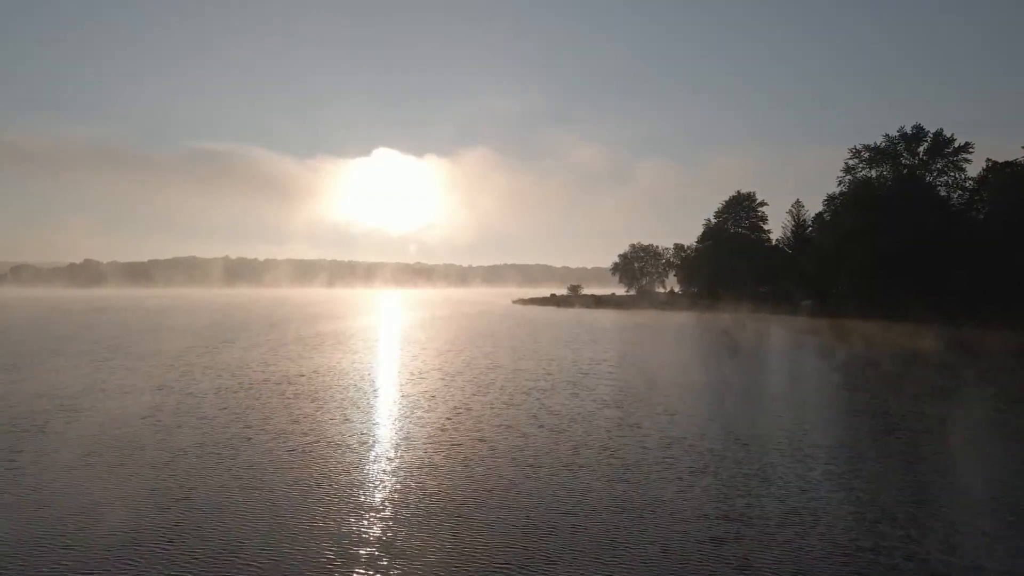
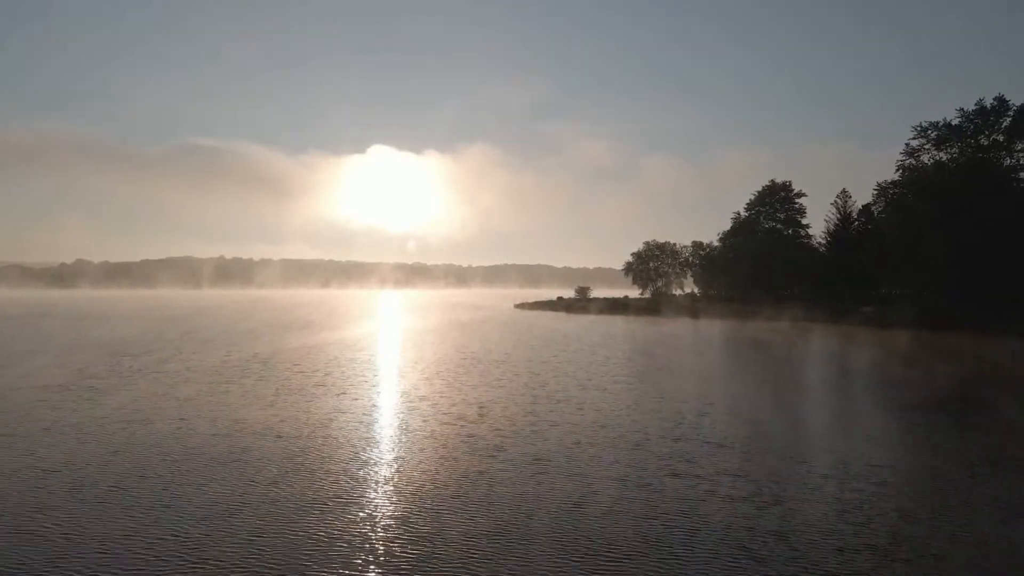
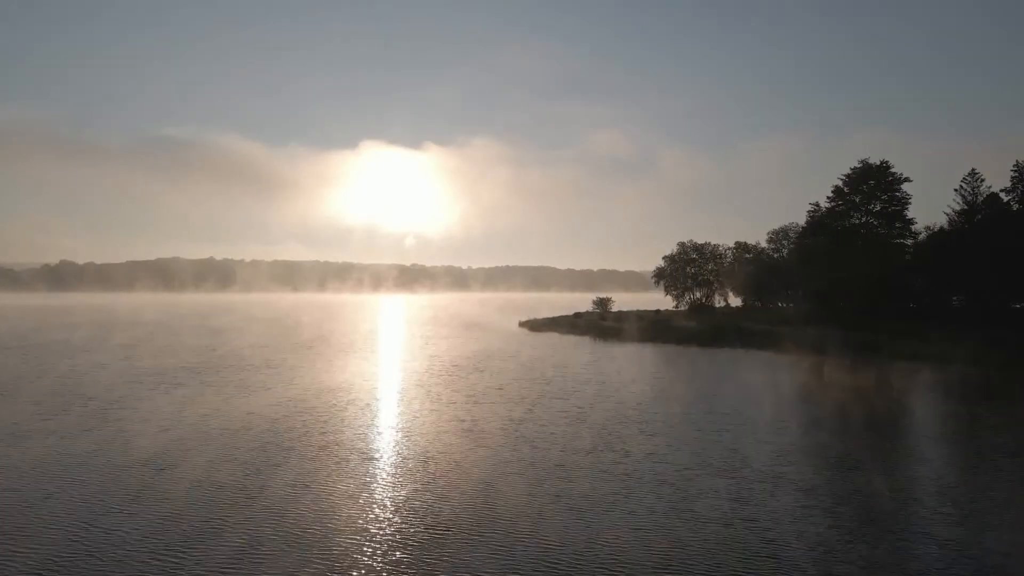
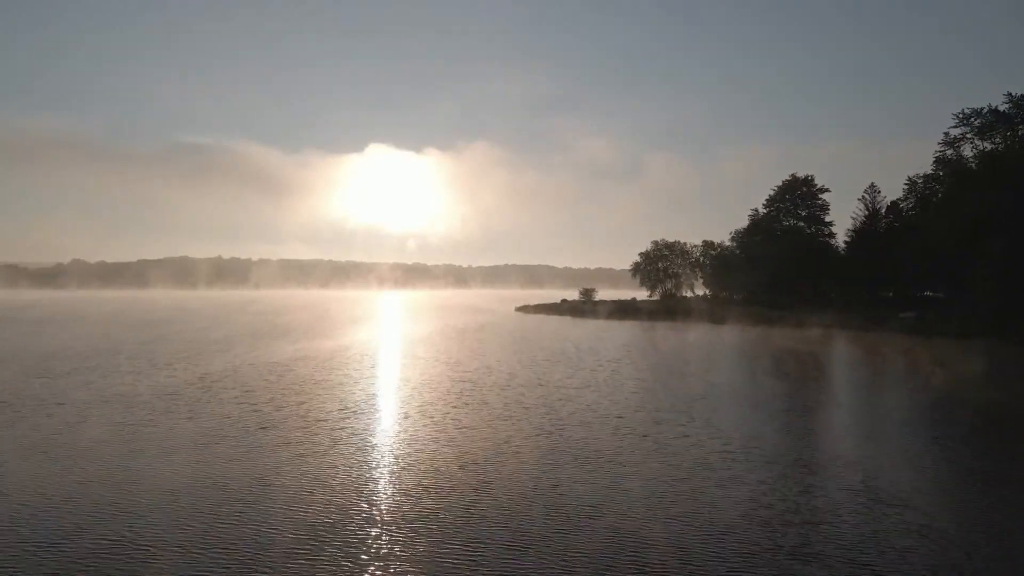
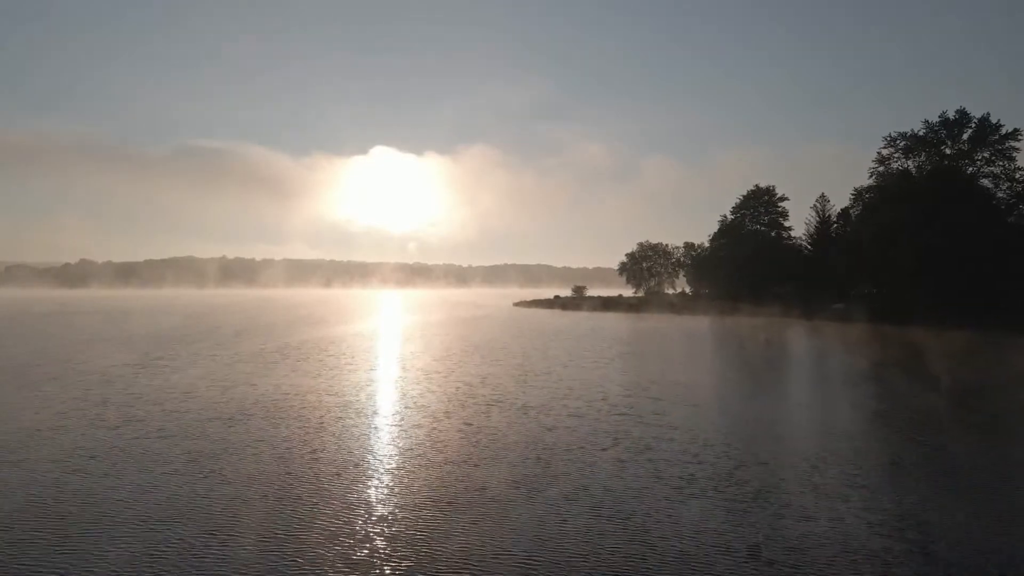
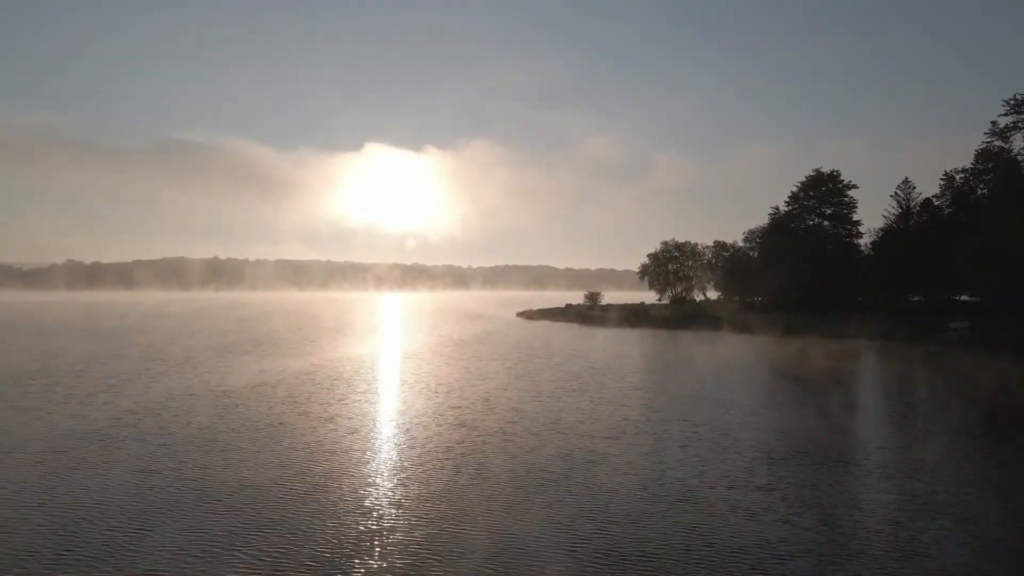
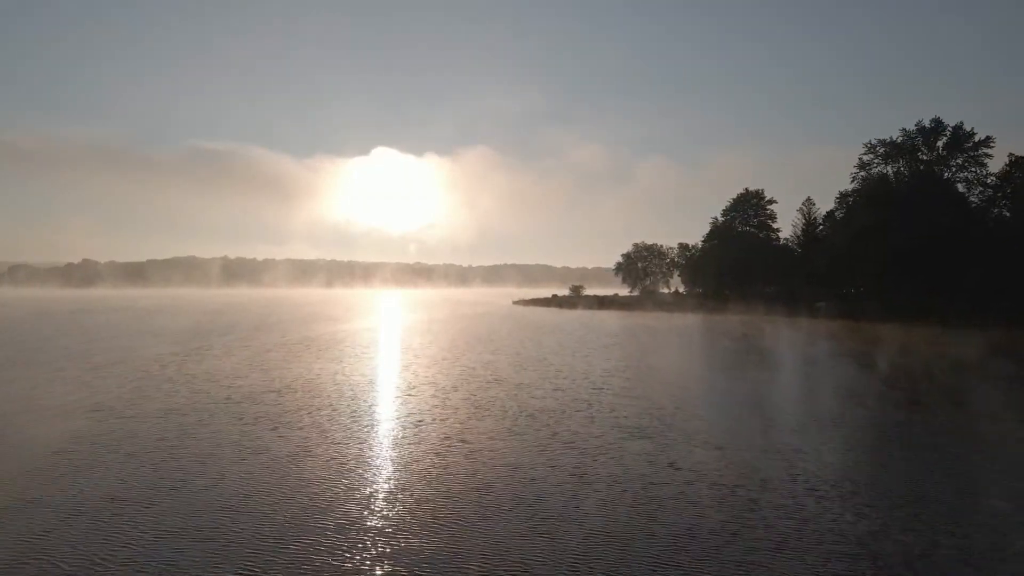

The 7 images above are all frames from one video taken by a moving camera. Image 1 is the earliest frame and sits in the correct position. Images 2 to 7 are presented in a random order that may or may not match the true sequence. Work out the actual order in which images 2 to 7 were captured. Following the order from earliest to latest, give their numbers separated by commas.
7, 5, 2, 4, 6, 3
